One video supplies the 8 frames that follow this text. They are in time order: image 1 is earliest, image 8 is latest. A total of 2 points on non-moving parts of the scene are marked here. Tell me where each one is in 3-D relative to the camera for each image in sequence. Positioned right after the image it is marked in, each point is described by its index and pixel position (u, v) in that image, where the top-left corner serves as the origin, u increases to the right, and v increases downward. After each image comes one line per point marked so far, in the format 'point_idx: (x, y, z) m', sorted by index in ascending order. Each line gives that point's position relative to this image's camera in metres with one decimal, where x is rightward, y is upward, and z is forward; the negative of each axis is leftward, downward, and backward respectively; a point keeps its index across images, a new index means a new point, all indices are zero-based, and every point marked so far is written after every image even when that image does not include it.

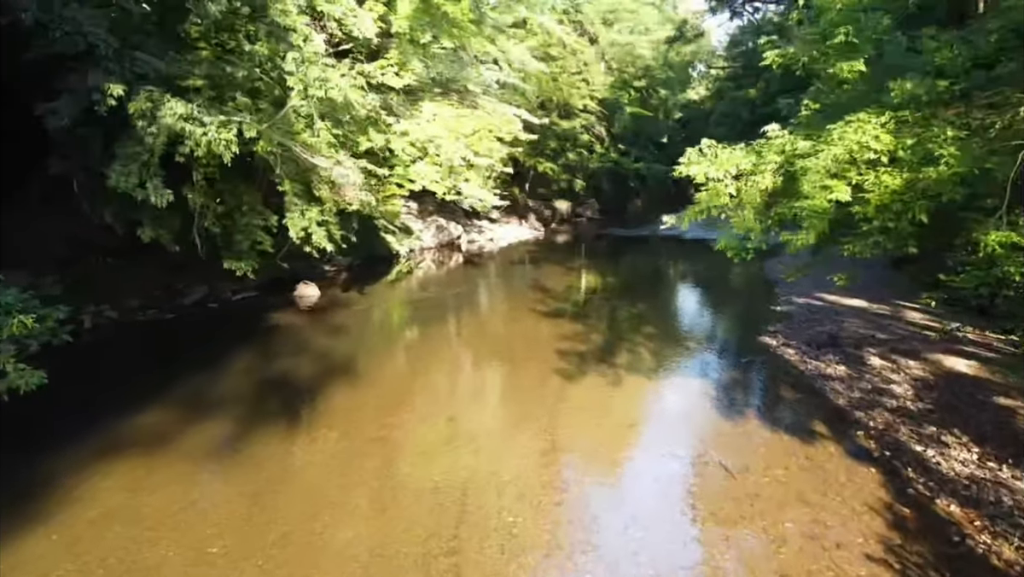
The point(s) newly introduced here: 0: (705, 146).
0: (+2.0, +1.5, +8.3) m
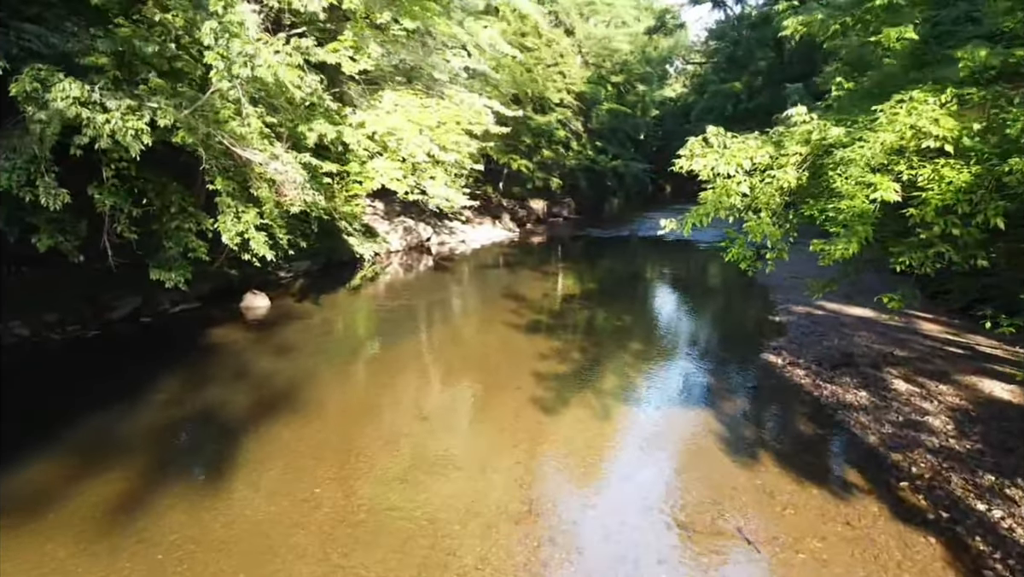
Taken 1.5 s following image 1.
0: (+1.7, +1.3, +6.9) m
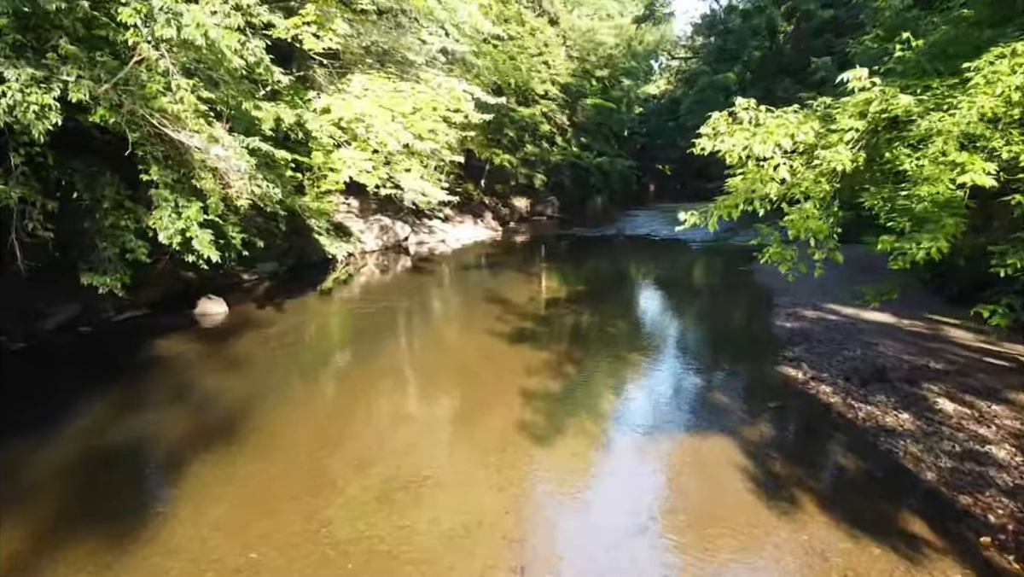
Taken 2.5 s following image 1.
0: (+1.6, +1.3, +5.7) m
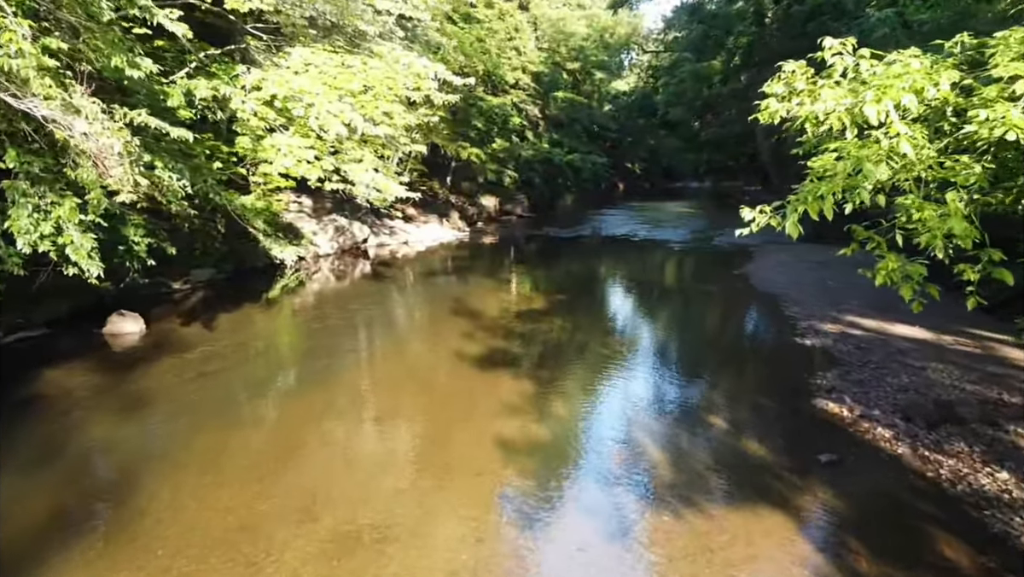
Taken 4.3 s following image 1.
0: (+1.5, +1.1, +3.9) m
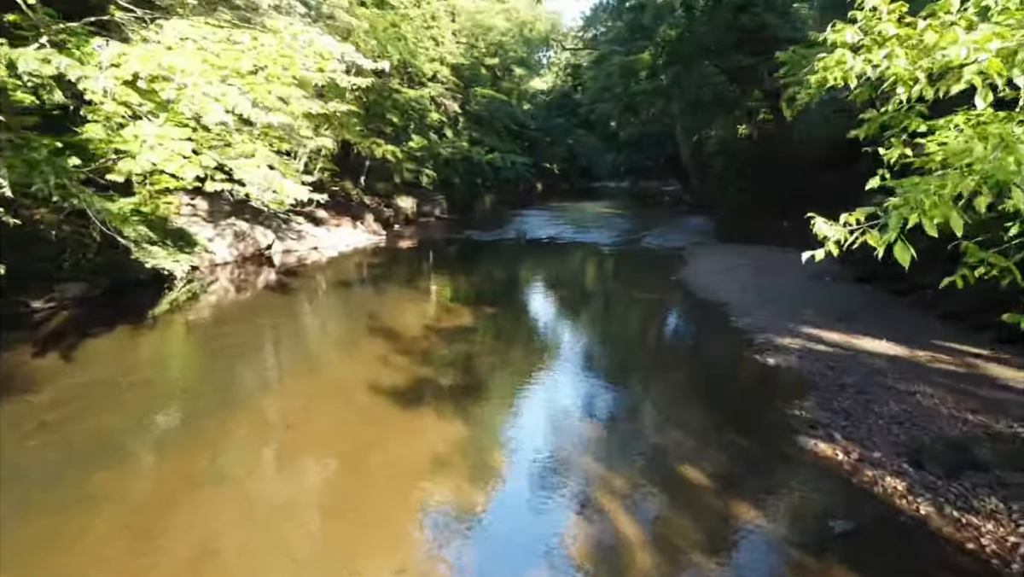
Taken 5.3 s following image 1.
0: (+1.3, +0.9, +2.5) m
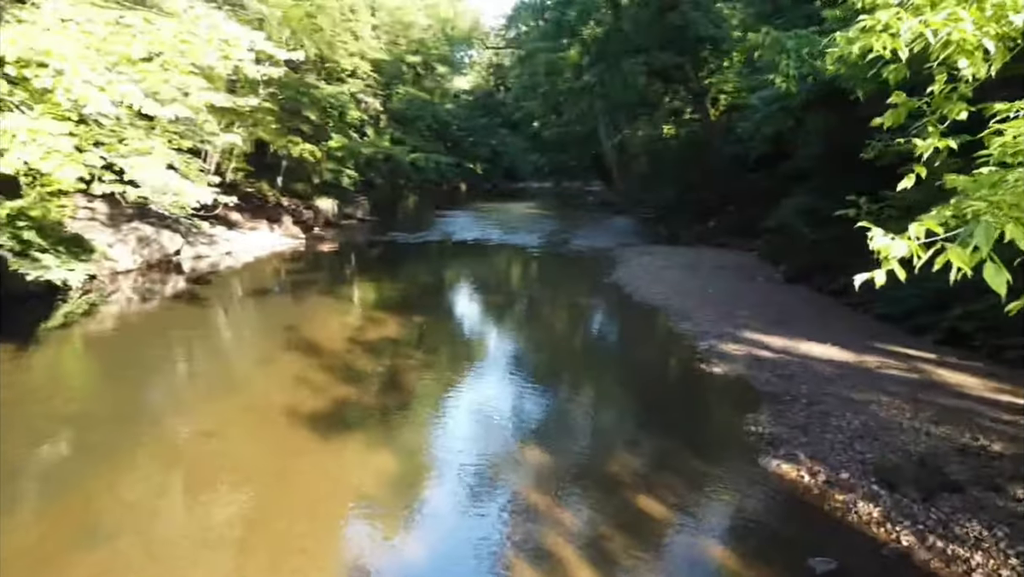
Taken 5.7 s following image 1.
0: (+1.2, +0.9, +2.0) m
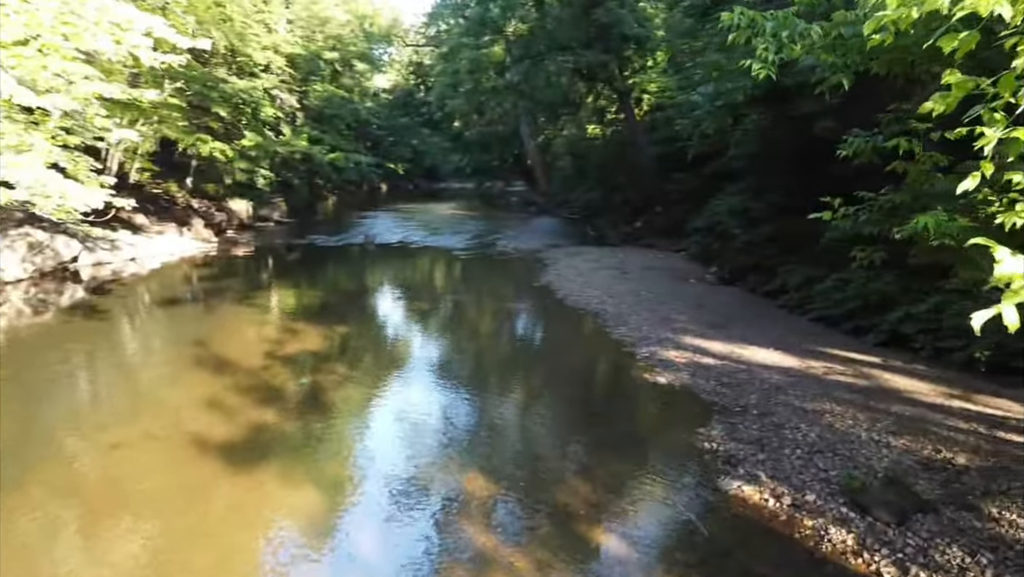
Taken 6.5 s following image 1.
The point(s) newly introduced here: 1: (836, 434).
0: (+1.1, +0.8, +1.5) m
1: (+2.5, -1.1, +6.2) m
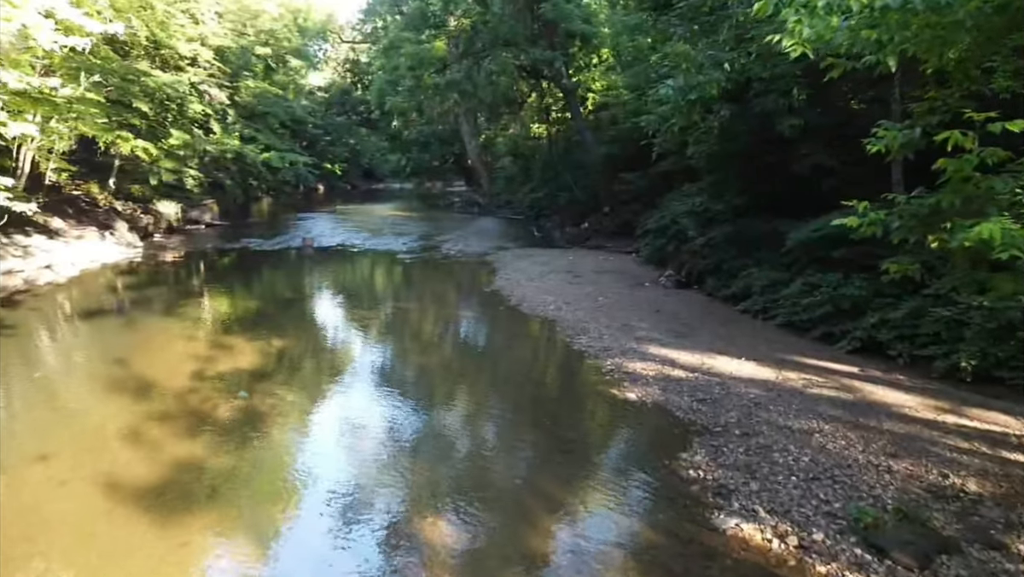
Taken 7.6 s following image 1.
0: (+1.2, +0.7, +0.9) m
1: (+2.2, -1.2, +5.7) m
